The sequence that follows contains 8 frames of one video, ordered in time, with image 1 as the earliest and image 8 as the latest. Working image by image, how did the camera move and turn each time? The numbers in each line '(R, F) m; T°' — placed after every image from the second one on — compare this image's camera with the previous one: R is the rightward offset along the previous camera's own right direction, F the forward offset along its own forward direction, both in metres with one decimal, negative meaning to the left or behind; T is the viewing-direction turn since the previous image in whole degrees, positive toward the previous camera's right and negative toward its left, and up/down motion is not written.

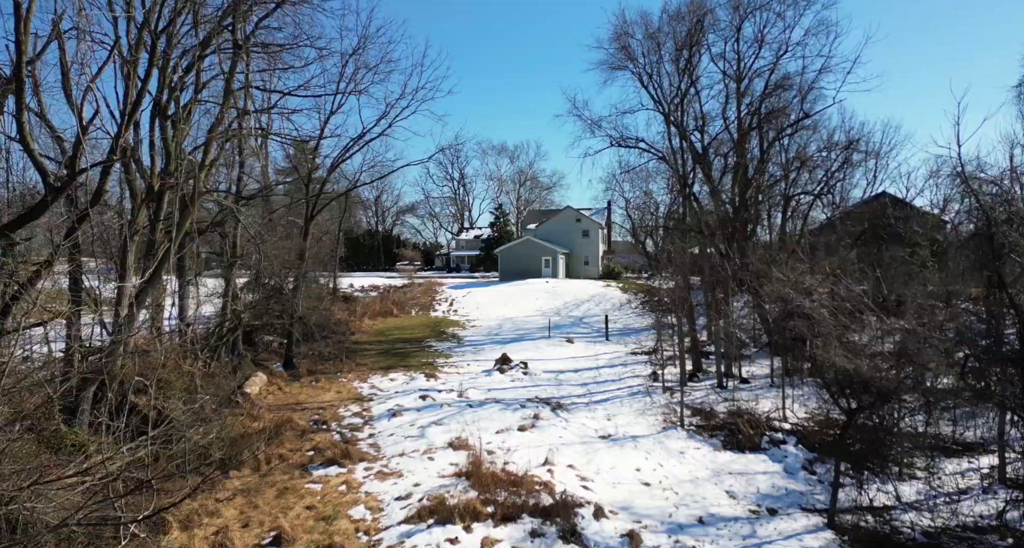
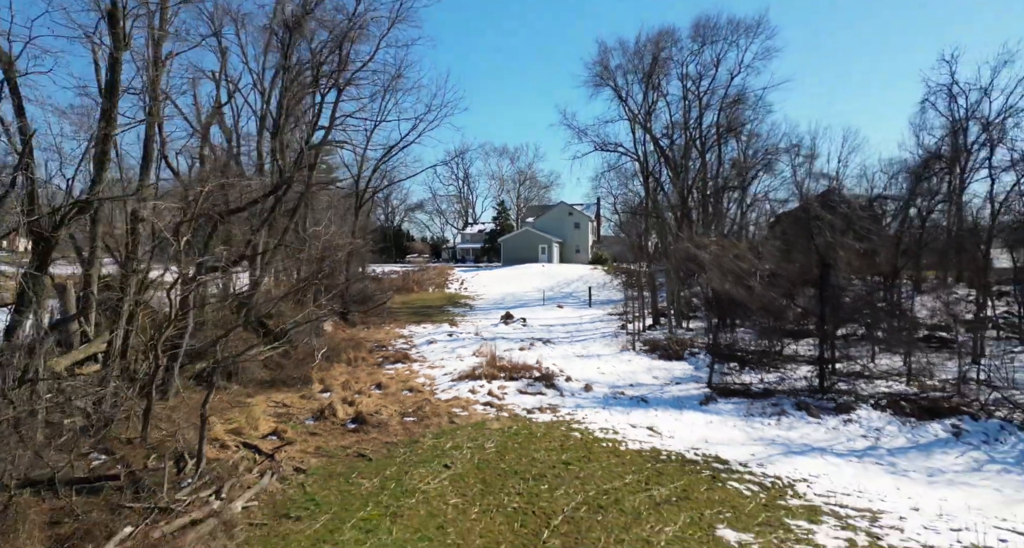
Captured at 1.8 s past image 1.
(-0.1, -4.1) m; 0°
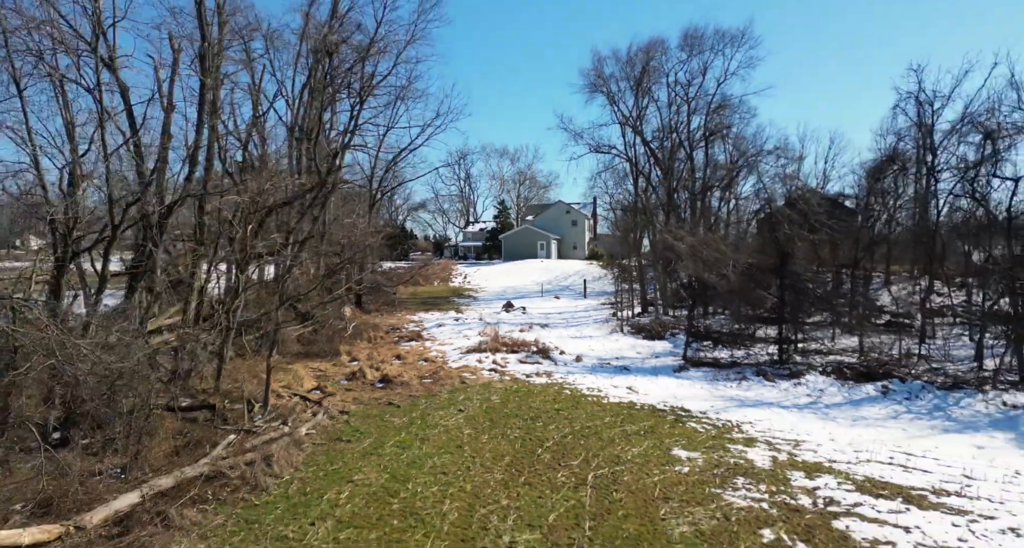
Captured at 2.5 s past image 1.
(0.0, -1.6) m; 0°
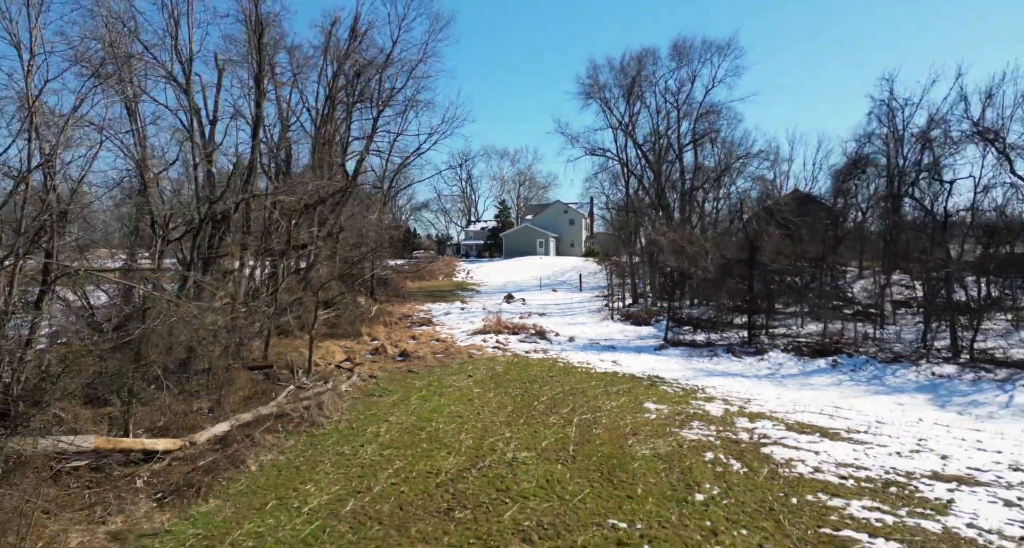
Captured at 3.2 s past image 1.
(0.0, -1.6) m; 0°
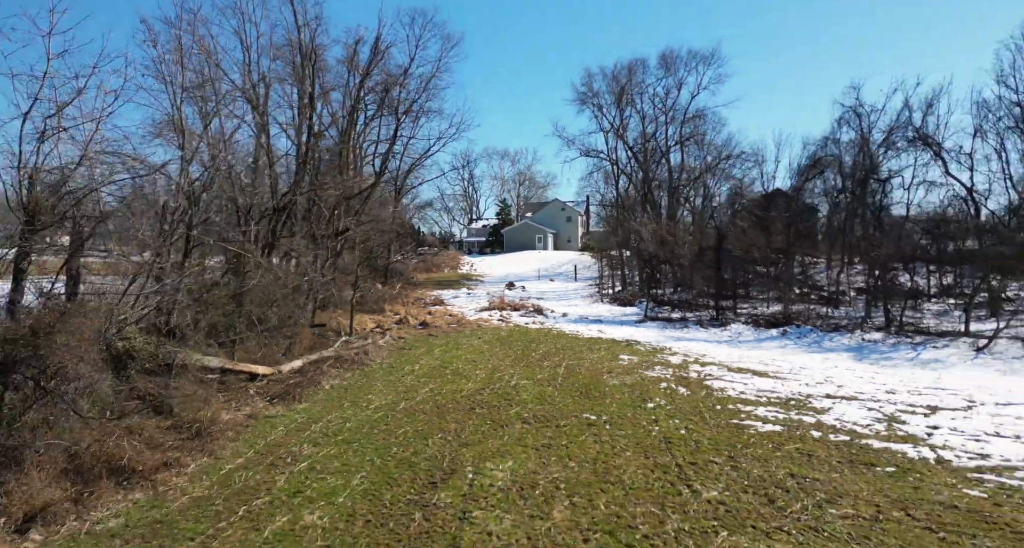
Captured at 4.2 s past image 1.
(0.0, -2.2) m; 0°
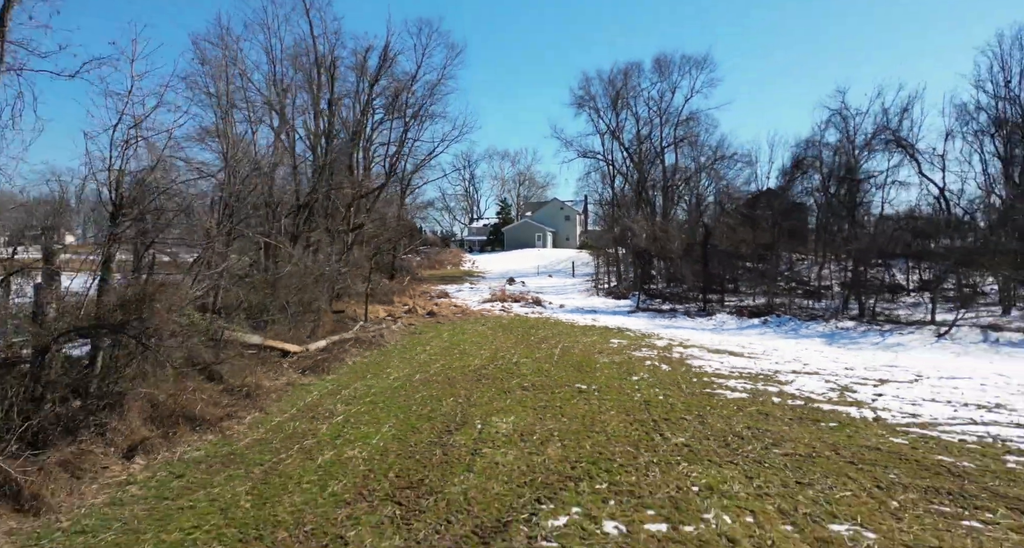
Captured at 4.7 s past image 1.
(0.0, -1.1) m; 0°
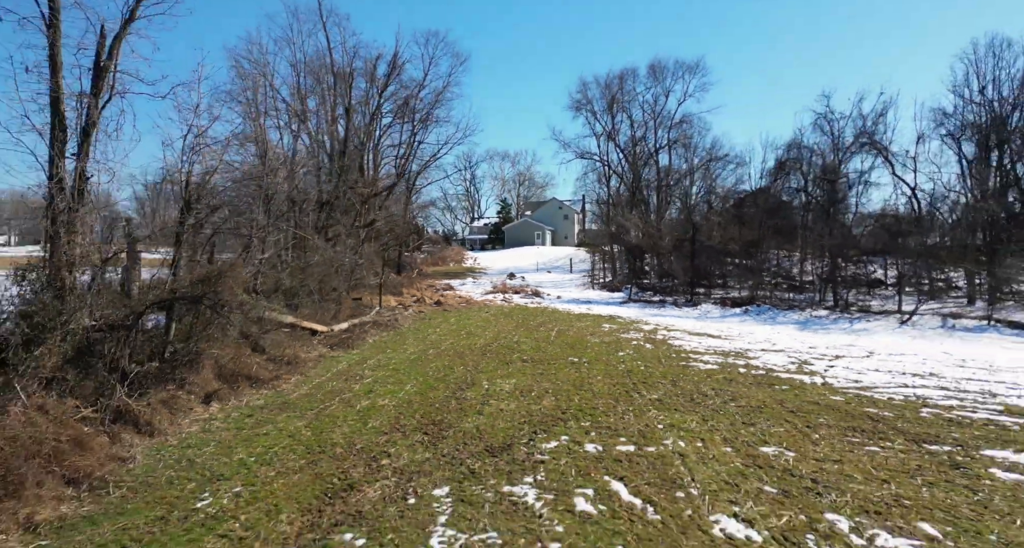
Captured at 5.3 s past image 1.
(0.0, -1.2) m; 0°
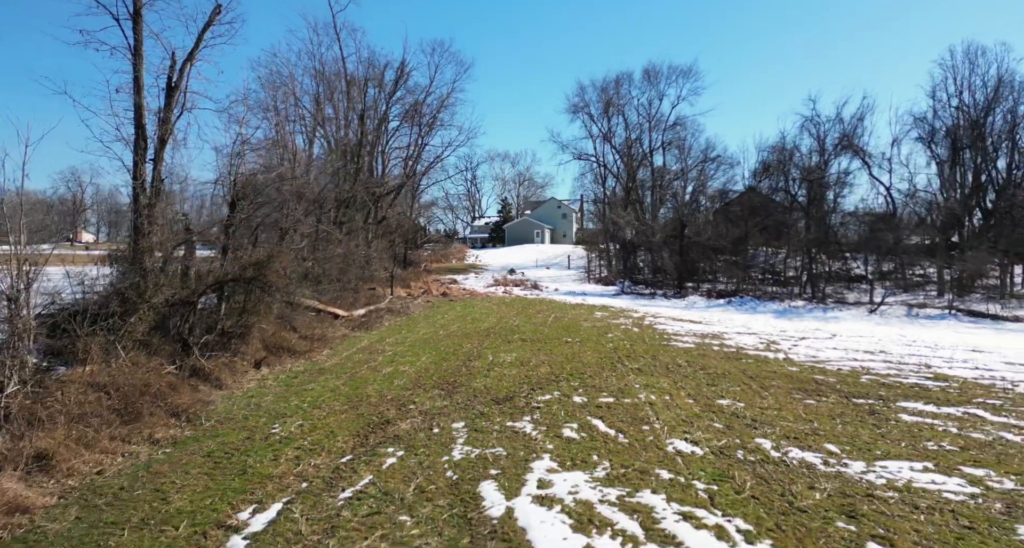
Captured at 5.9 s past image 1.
(0.0, -1.2) m; 0°
